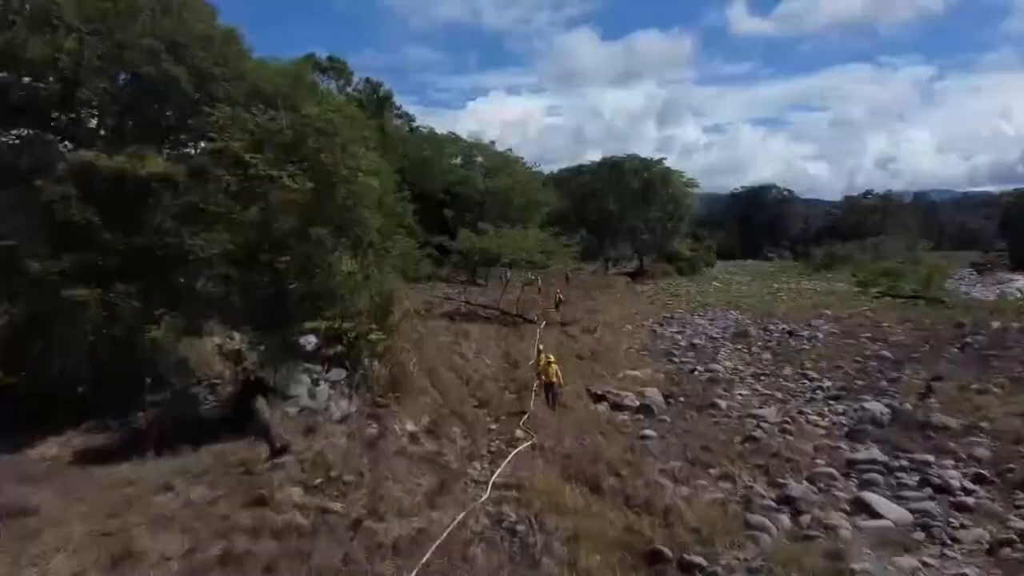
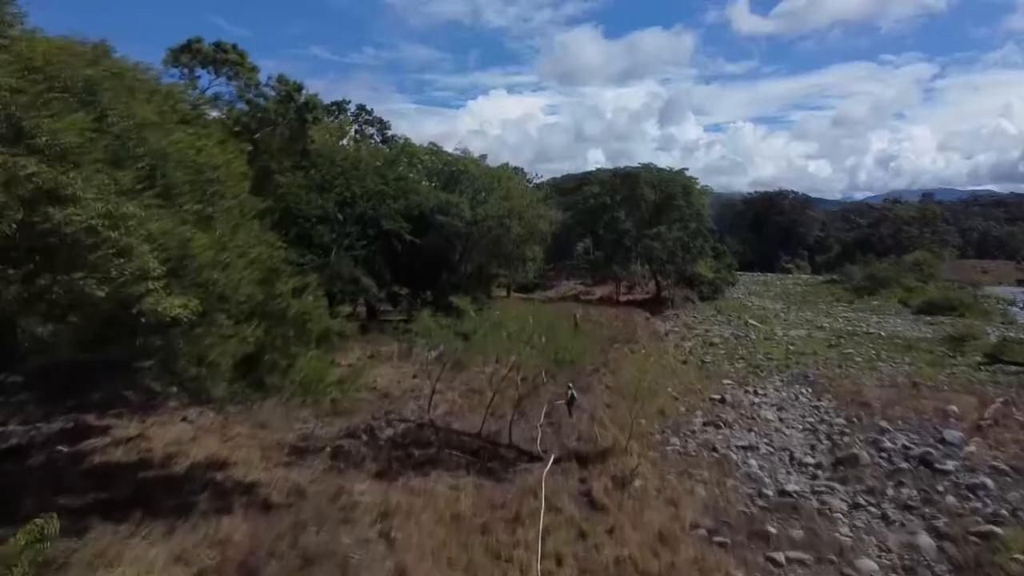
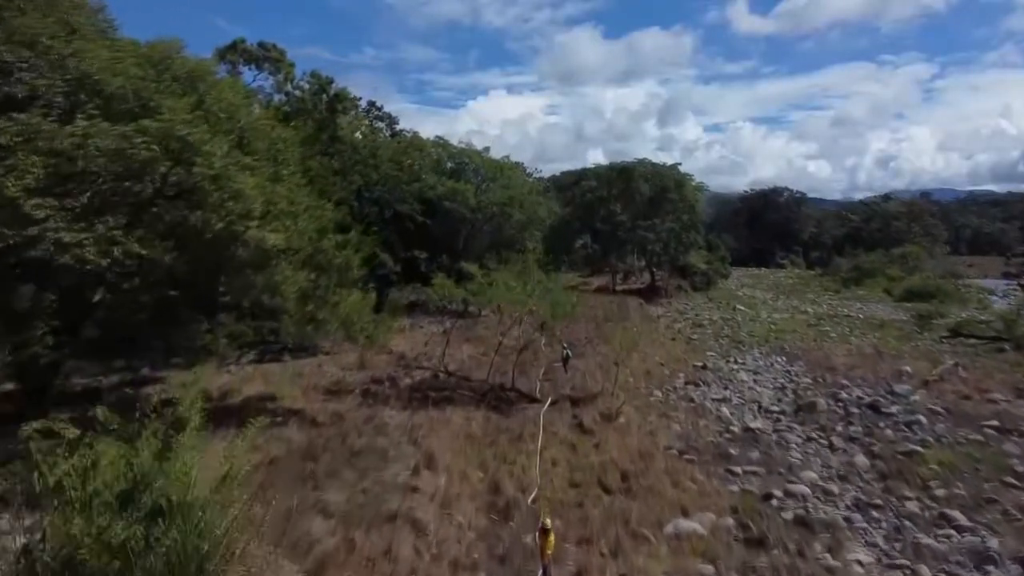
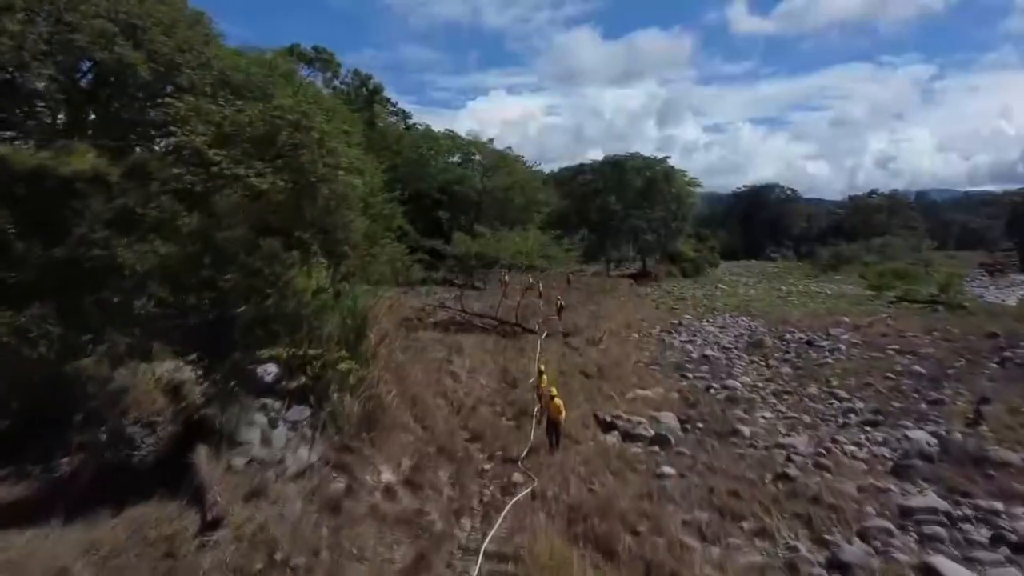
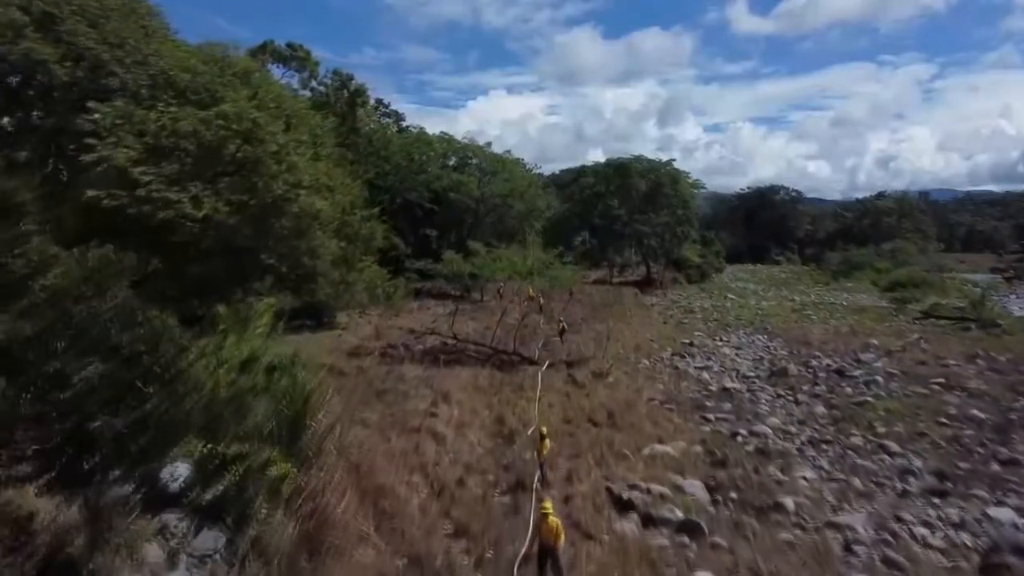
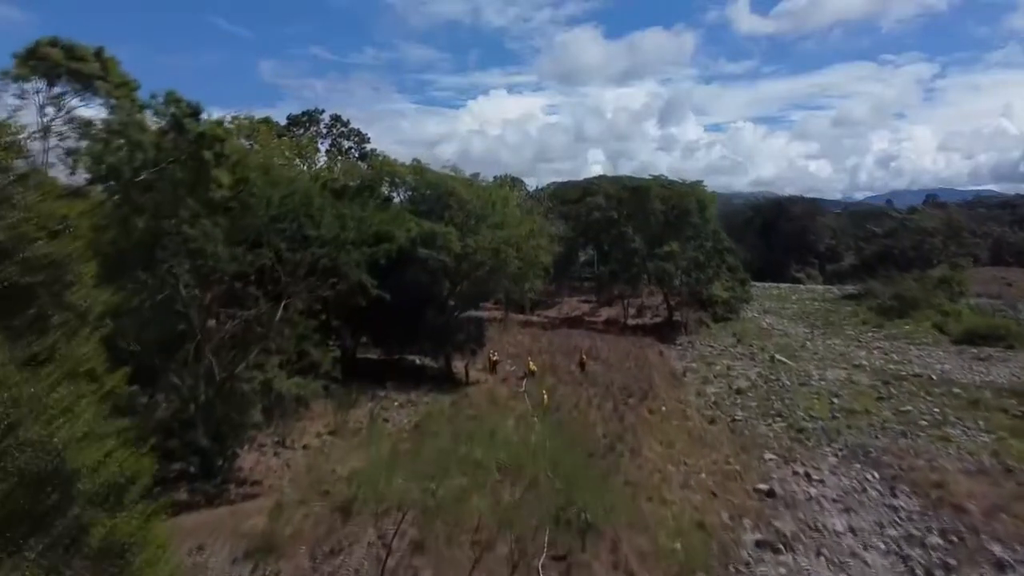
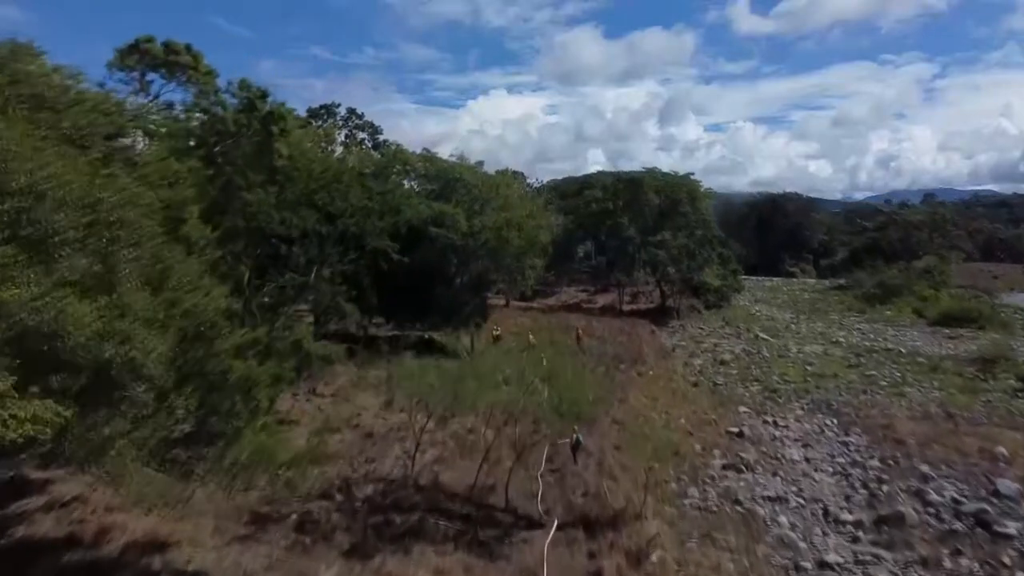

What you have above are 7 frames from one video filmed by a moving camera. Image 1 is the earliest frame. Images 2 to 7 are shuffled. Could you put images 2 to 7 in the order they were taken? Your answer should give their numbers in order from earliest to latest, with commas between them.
4, 5, 3, 2, 7, 6
